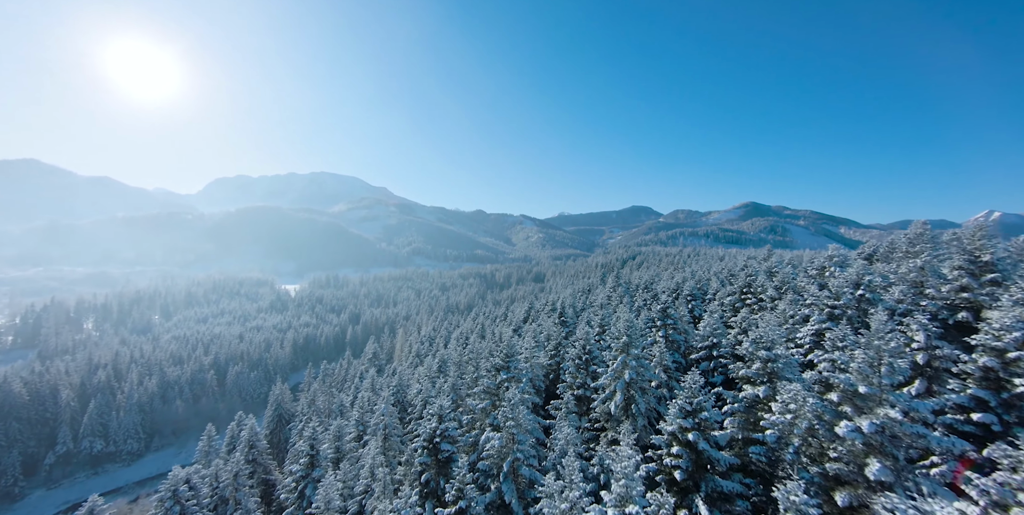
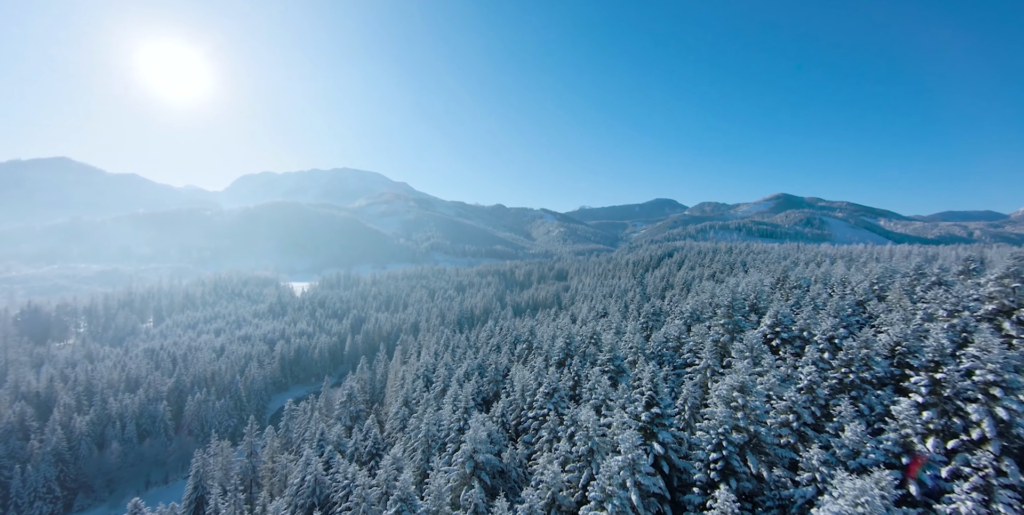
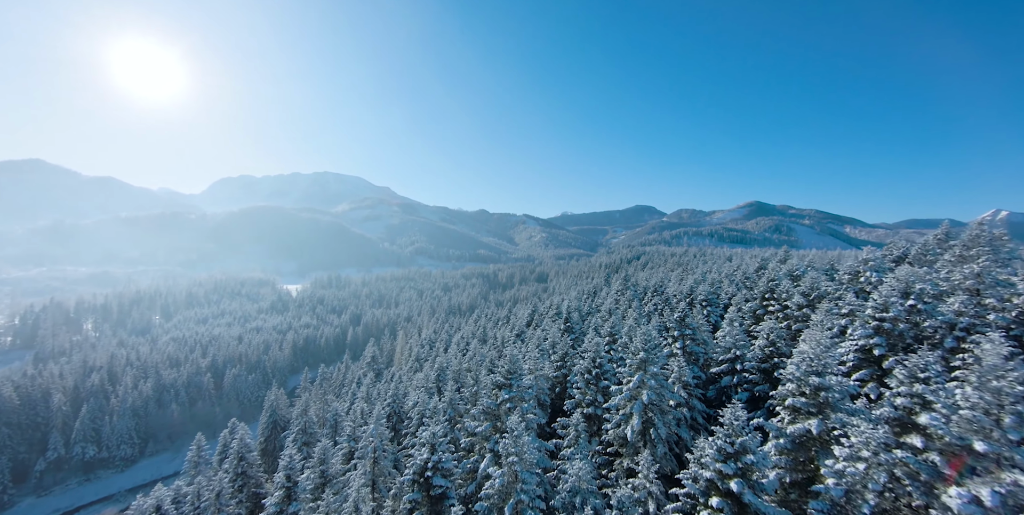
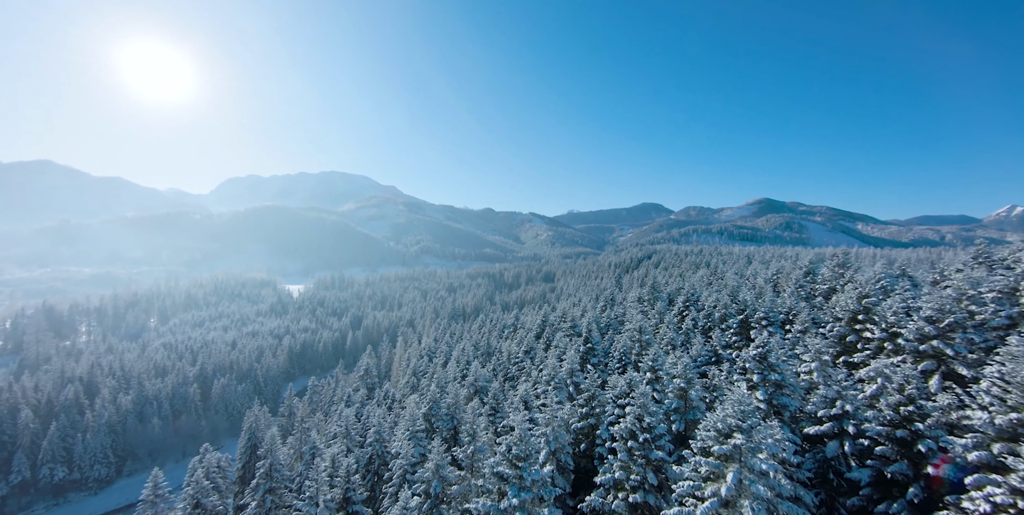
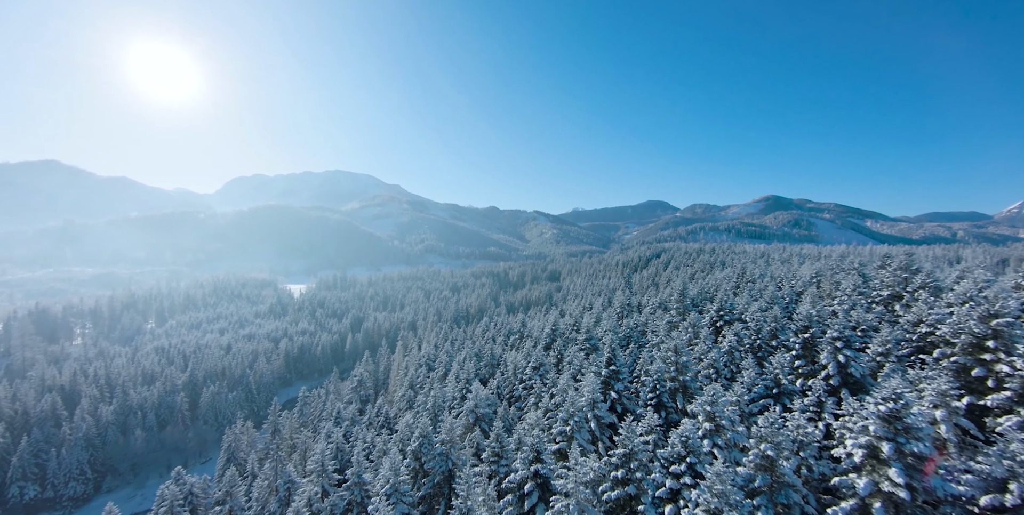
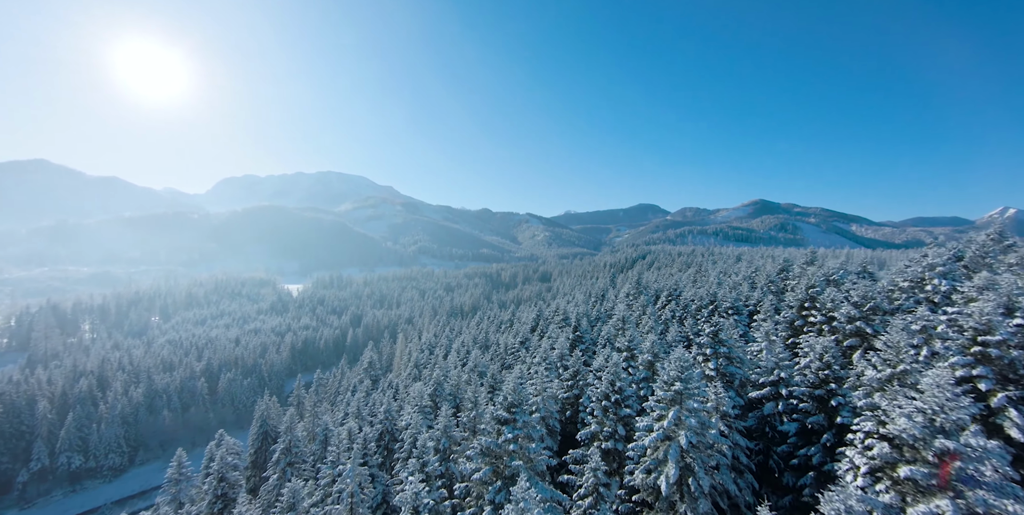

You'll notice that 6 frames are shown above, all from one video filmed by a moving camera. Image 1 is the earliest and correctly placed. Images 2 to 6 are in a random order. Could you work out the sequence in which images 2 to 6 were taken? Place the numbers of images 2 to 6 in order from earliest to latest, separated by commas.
3, 6, 4, 5, 2
